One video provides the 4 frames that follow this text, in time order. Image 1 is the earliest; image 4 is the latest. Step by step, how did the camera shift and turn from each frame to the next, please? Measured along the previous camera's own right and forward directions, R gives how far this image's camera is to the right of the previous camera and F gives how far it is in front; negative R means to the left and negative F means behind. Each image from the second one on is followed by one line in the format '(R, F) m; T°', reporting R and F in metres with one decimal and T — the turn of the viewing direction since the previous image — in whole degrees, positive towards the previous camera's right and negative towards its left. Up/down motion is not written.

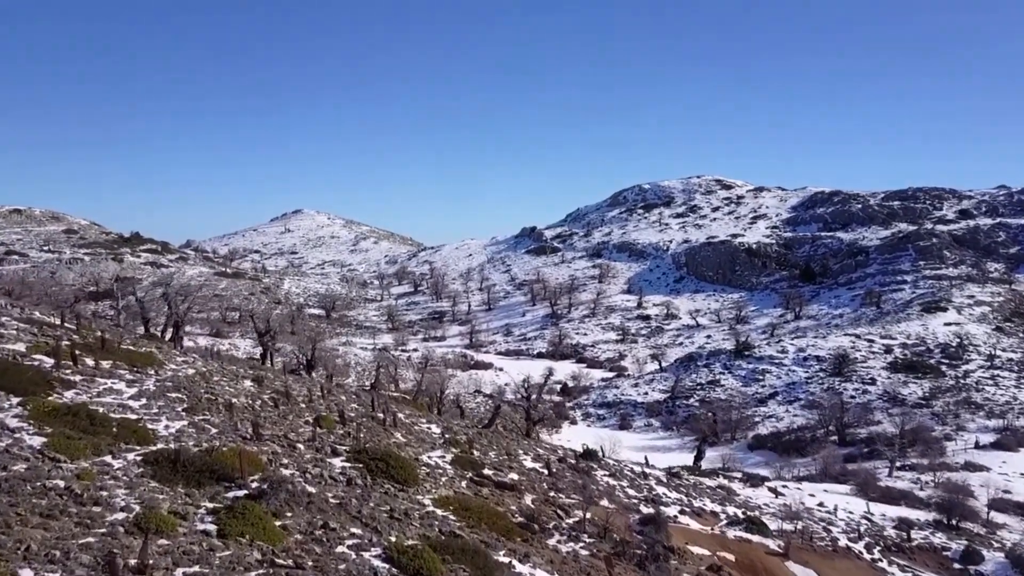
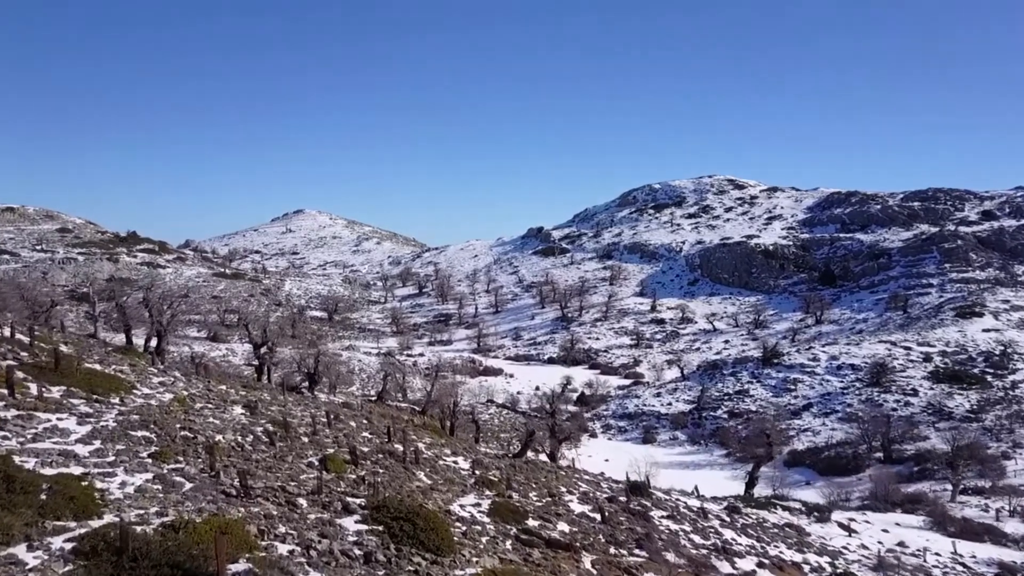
(-1.0, +2.7) m; 0°
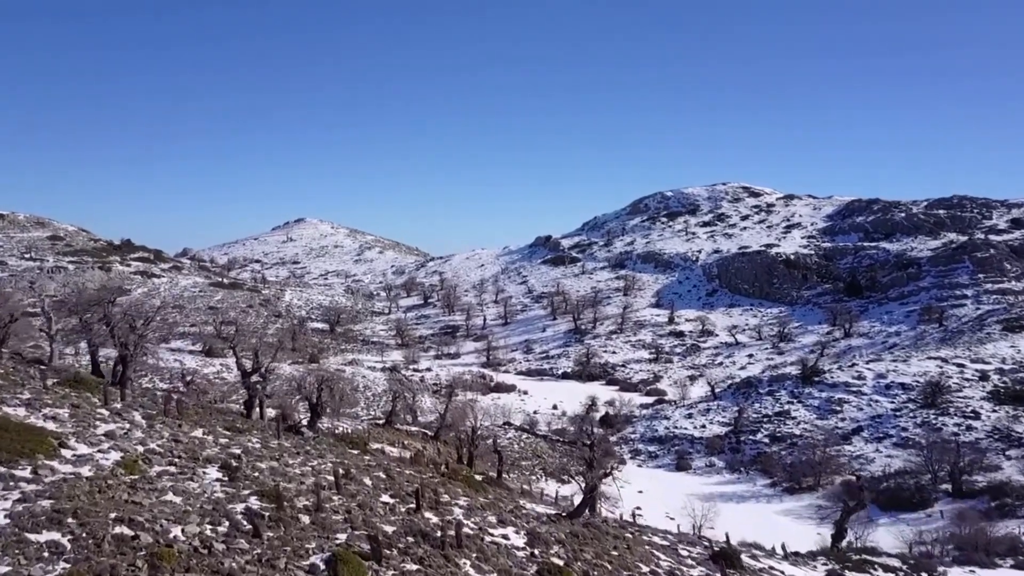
(-1.2, +3.4) m; 0°
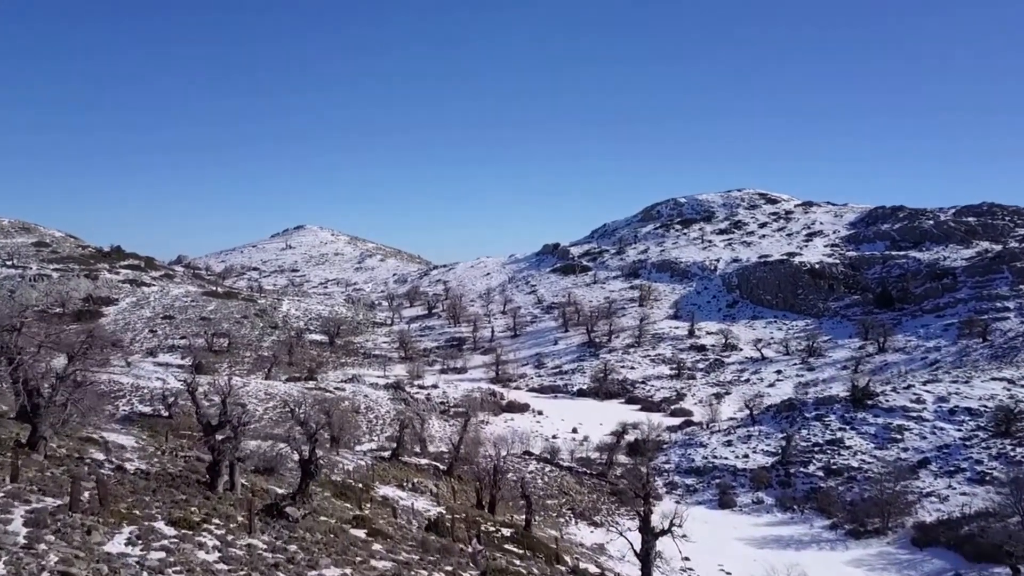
(-1.1, +3.9) m; 0°
